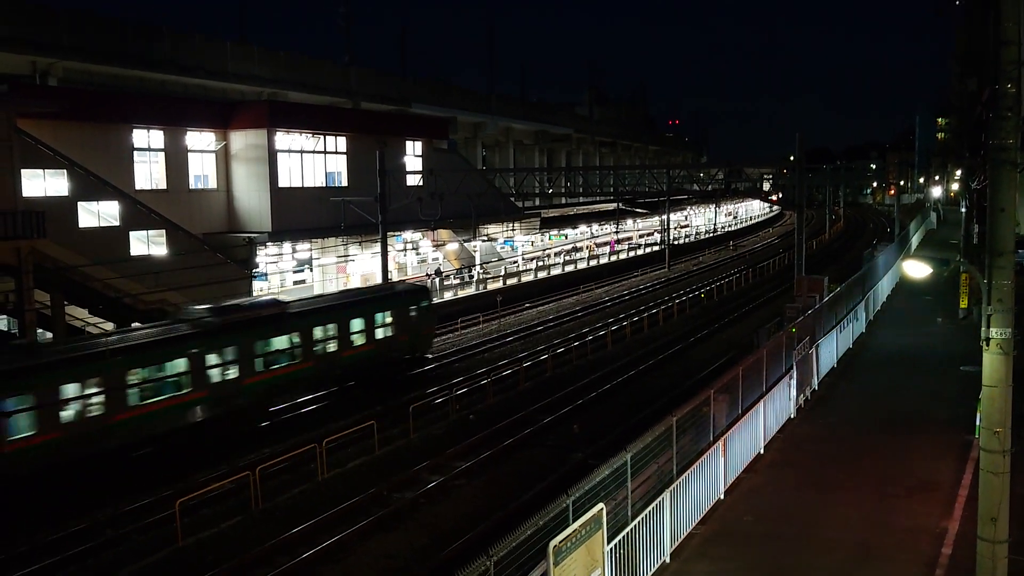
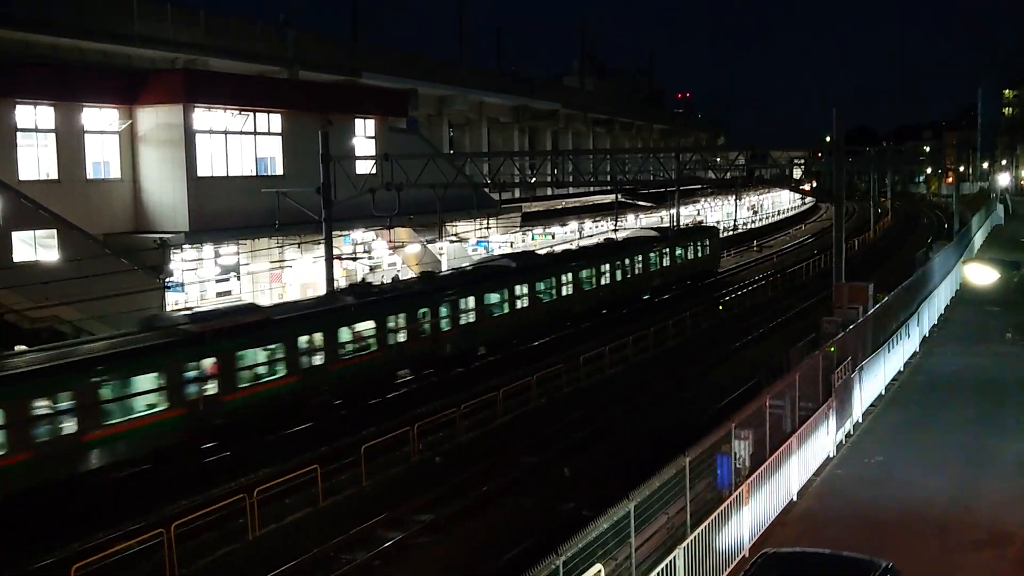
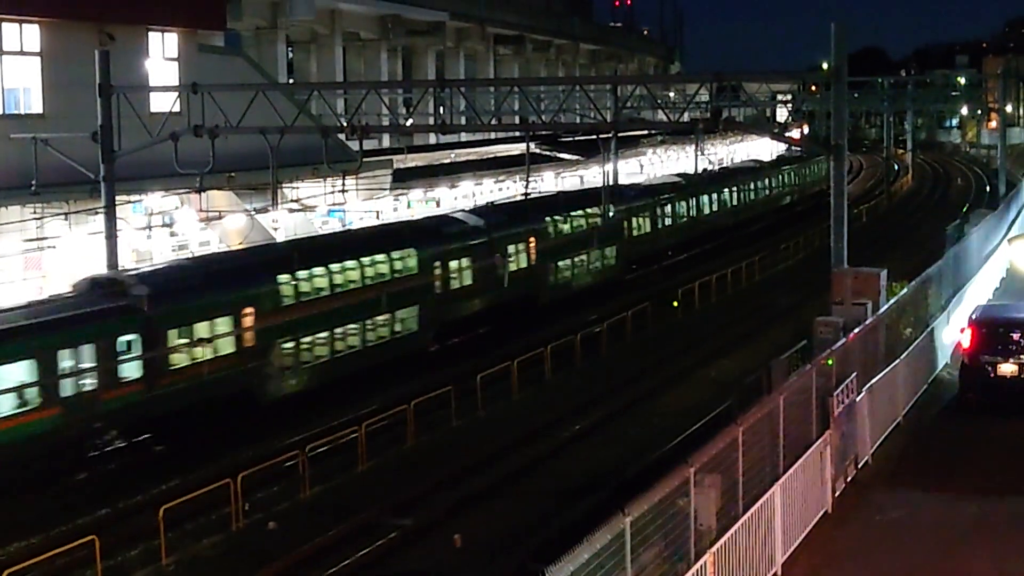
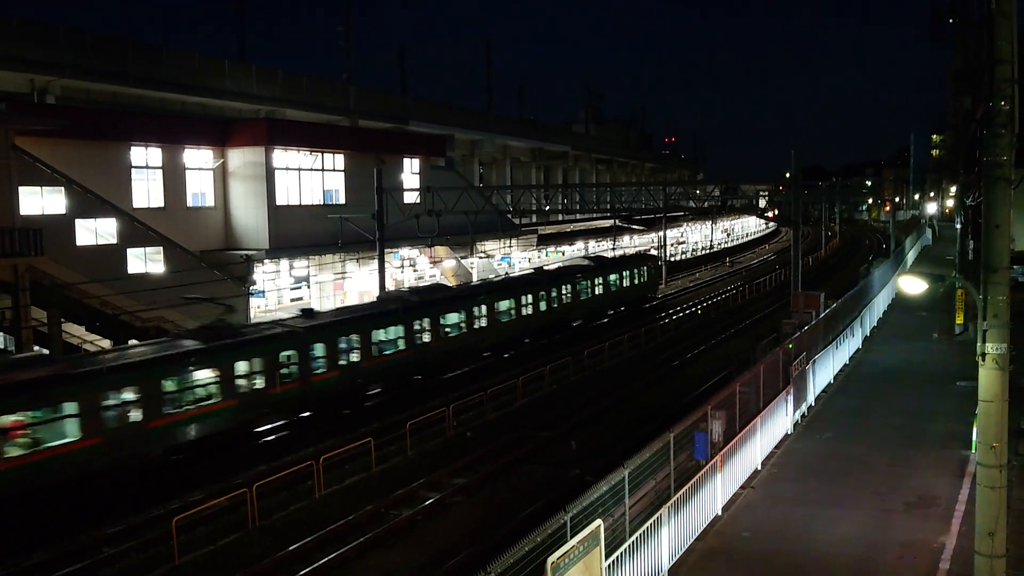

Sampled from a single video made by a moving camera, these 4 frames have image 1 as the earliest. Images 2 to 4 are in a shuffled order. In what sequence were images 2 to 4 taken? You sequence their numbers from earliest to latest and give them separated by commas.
4, 2, 3
